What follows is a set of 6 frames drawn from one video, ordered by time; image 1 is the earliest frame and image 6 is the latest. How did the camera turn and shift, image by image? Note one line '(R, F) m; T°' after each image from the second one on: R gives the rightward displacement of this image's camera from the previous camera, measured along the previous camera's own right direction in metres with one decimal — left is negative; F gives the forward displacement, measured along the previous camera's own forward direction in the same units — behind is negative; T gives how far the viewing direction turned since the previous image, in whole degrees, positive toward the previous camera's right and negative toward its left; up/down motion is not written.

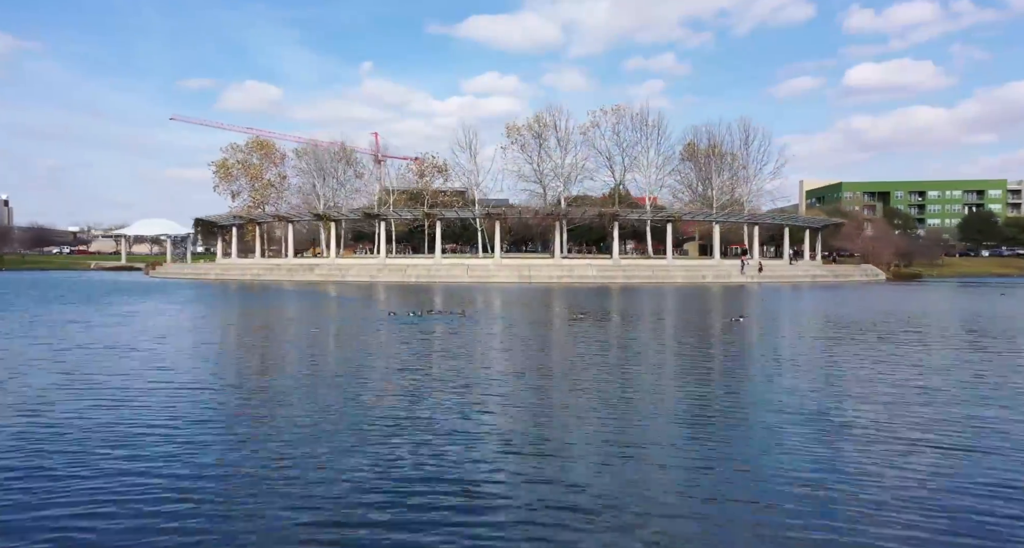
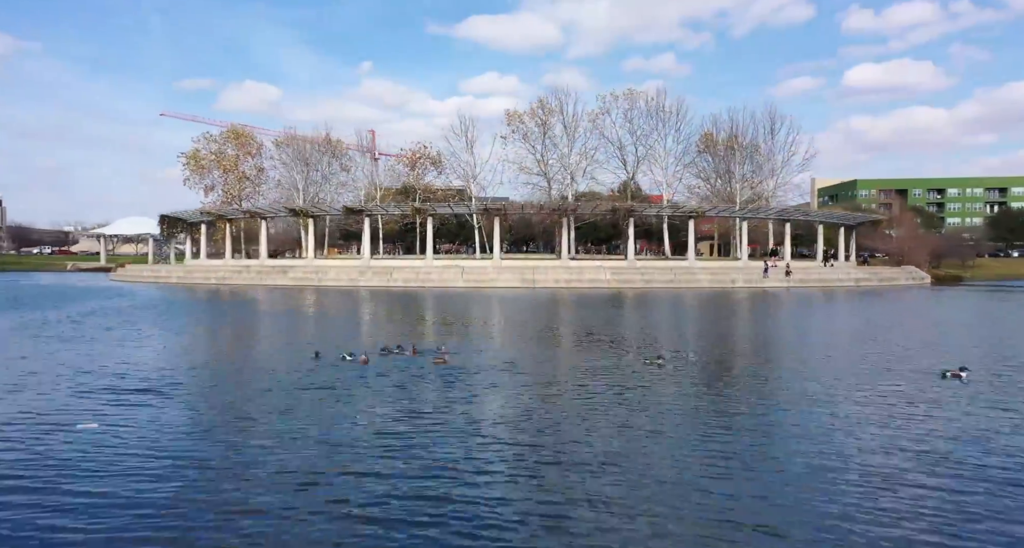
(-0.1, +3.8) m; 0°
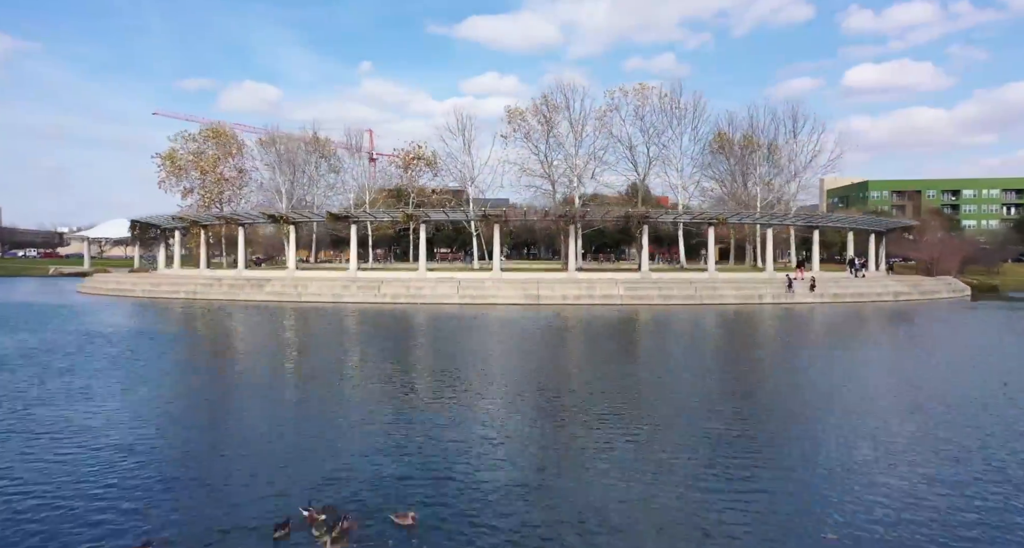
(-0.1, +2.7) m; 0°
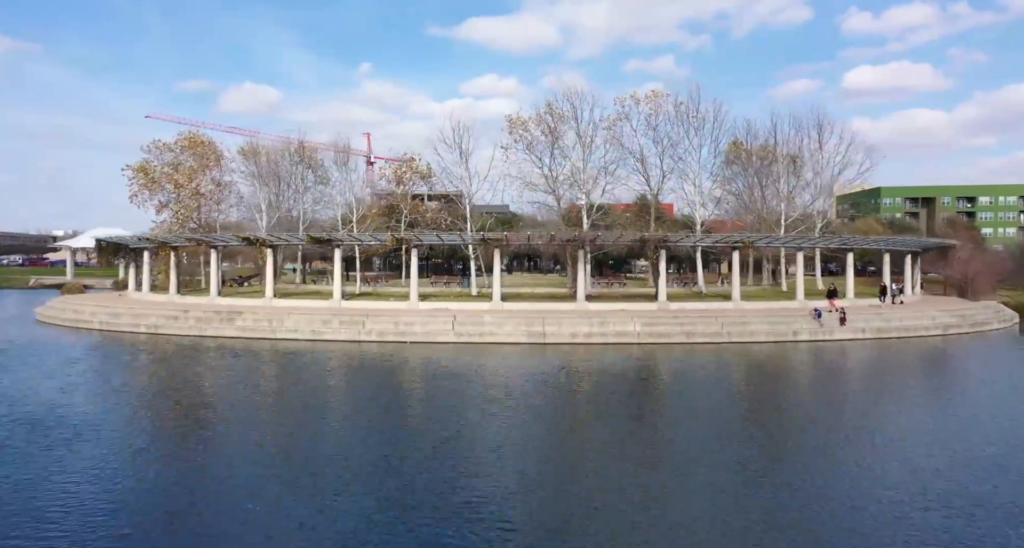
(-0.1, +2.7) m; 0°
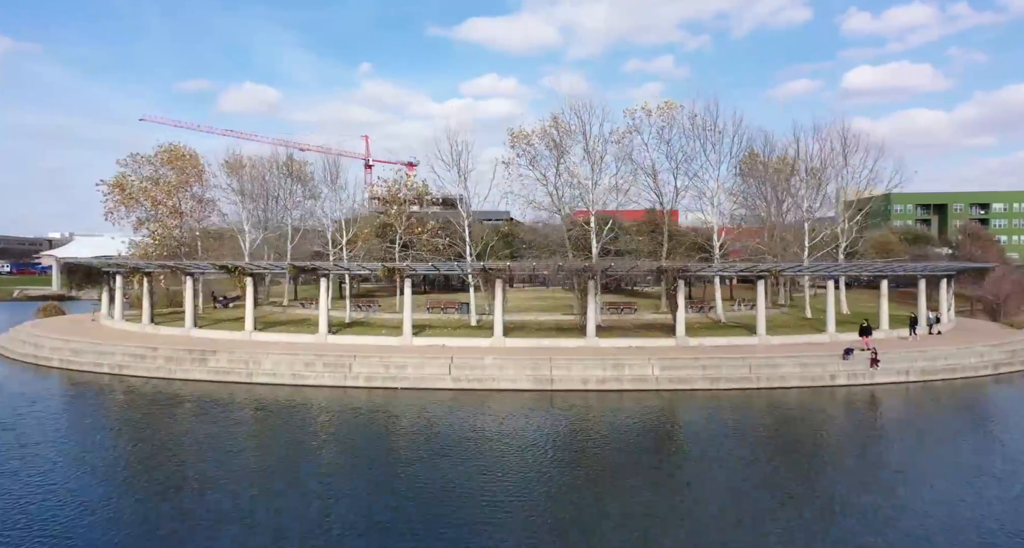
(-0.1, +2.2) m; 0°
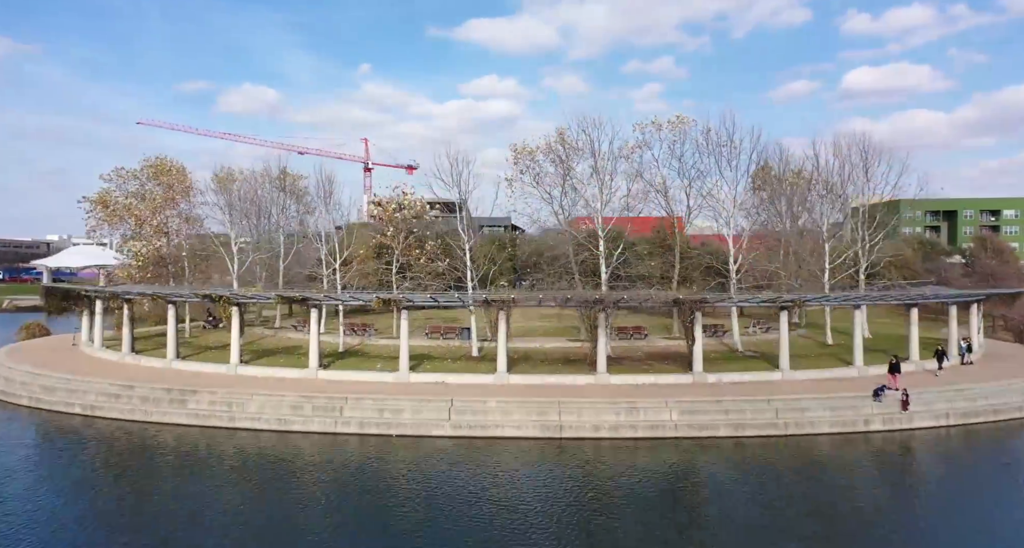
(-0.1, +1.5) m; 0°
